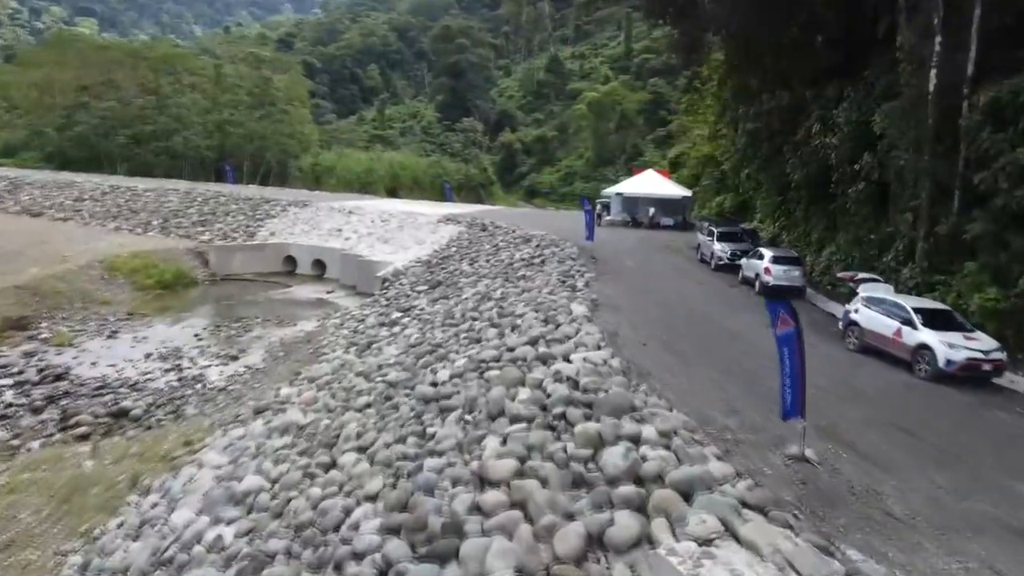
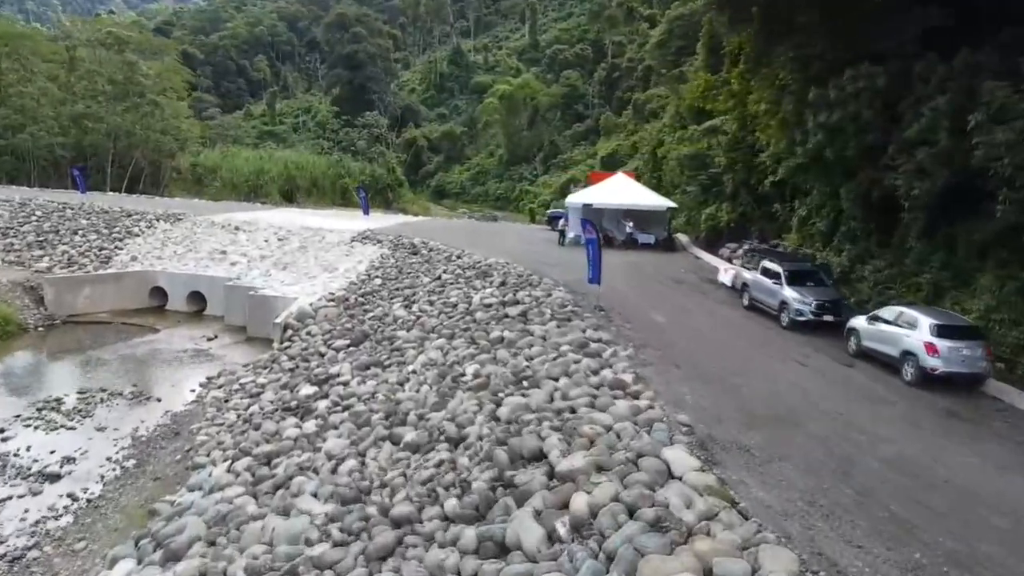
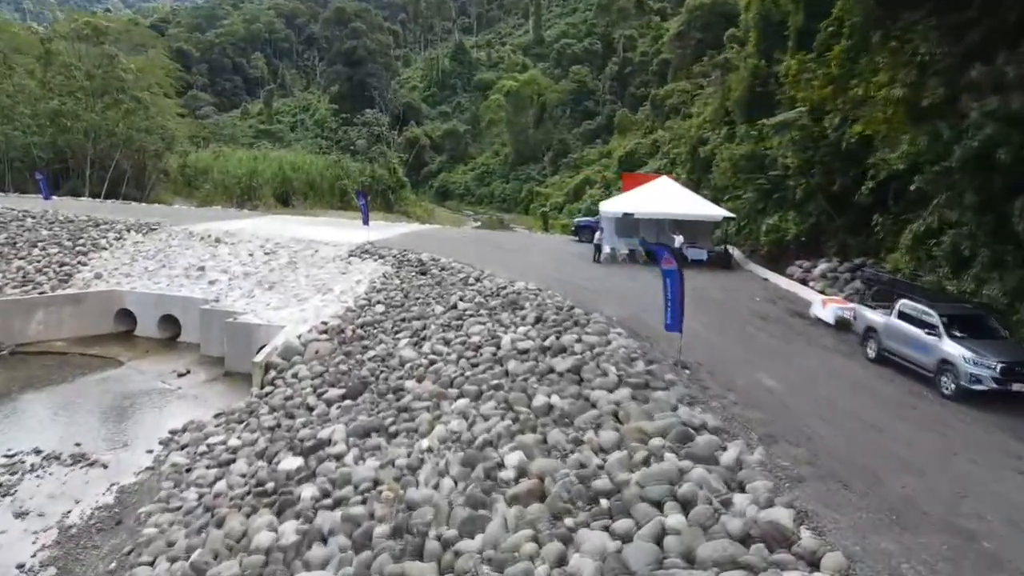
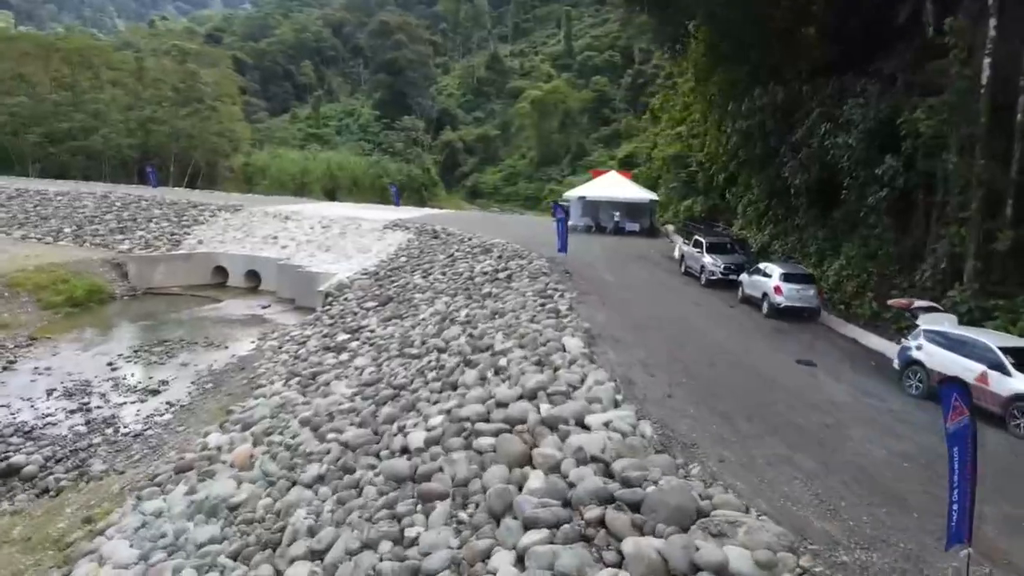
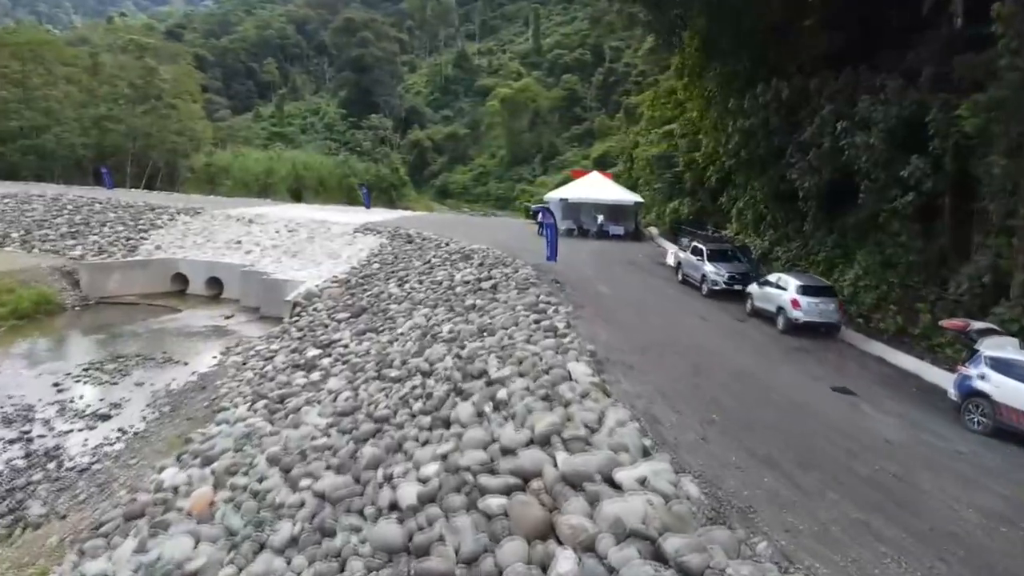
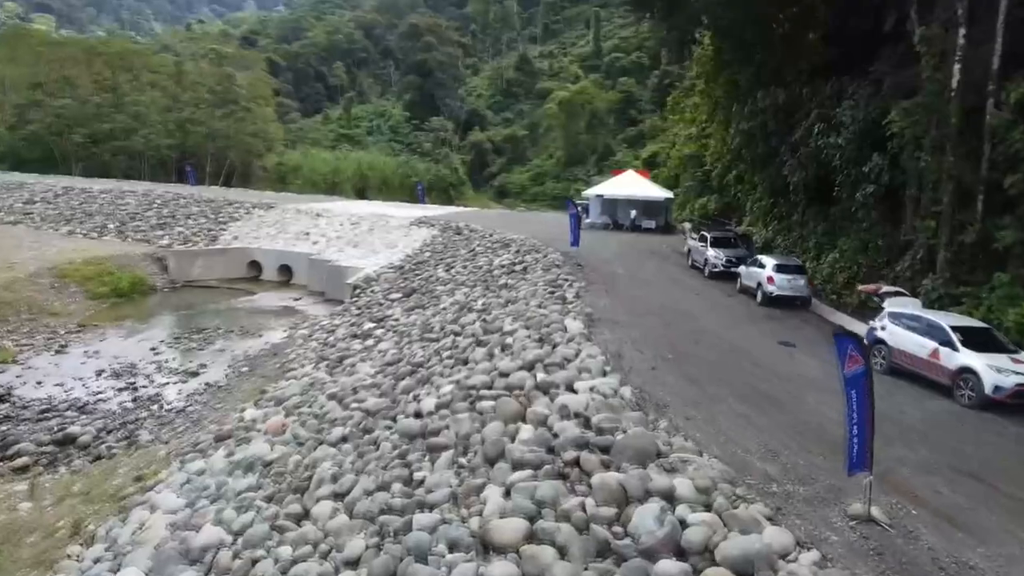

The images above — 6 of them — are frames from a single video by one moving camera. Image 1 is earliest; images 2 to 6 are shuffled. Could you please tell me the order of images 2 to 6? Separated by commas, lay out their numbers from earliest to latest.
6, 4, 5, 2, 3
